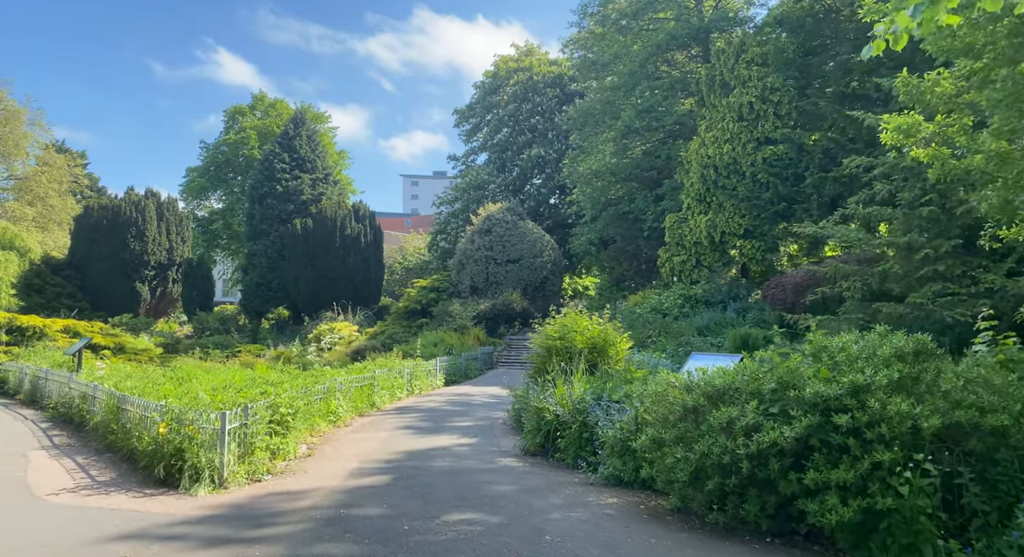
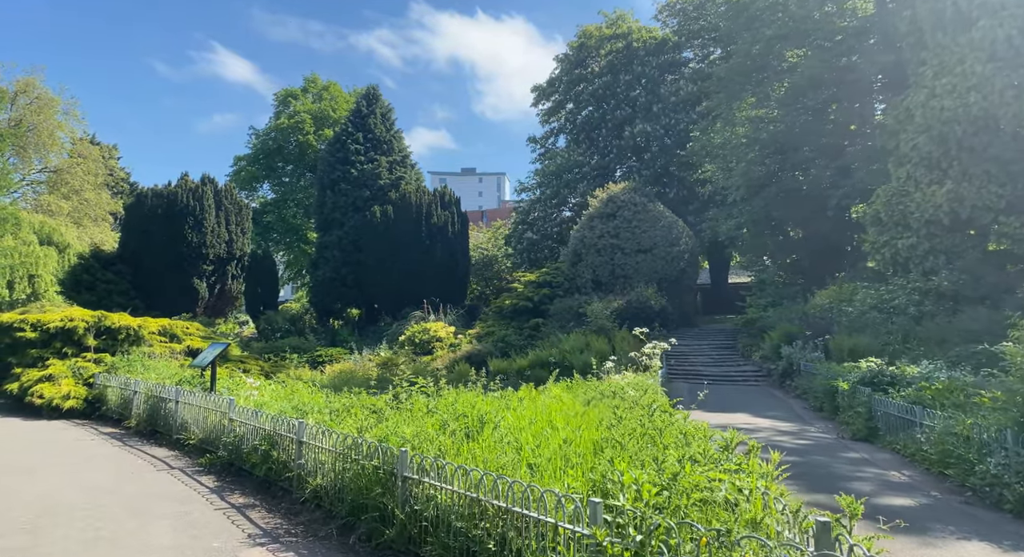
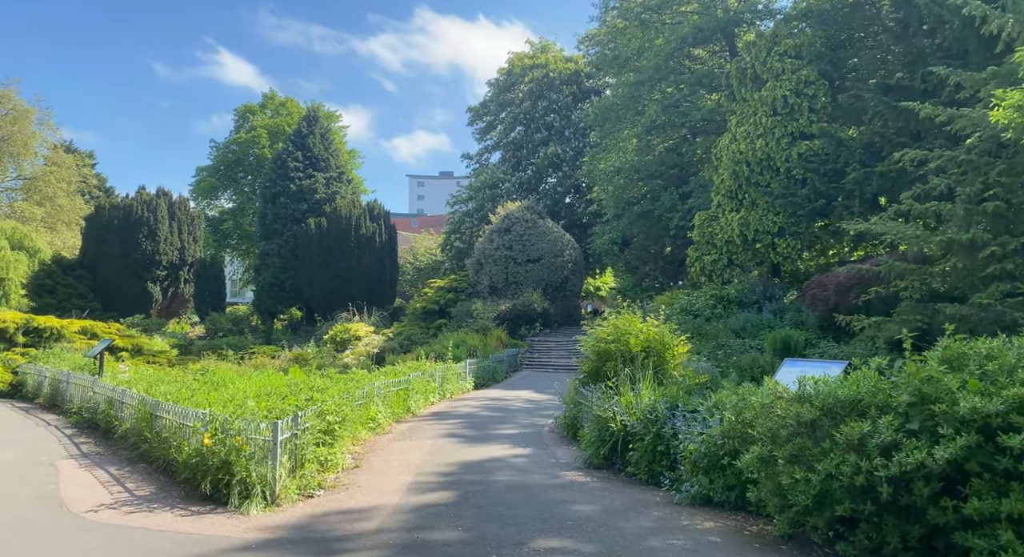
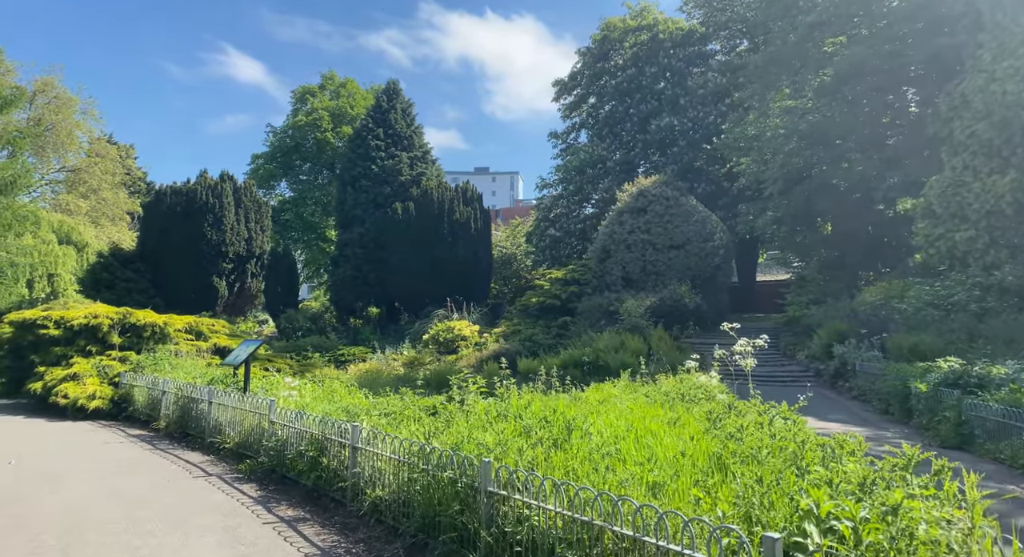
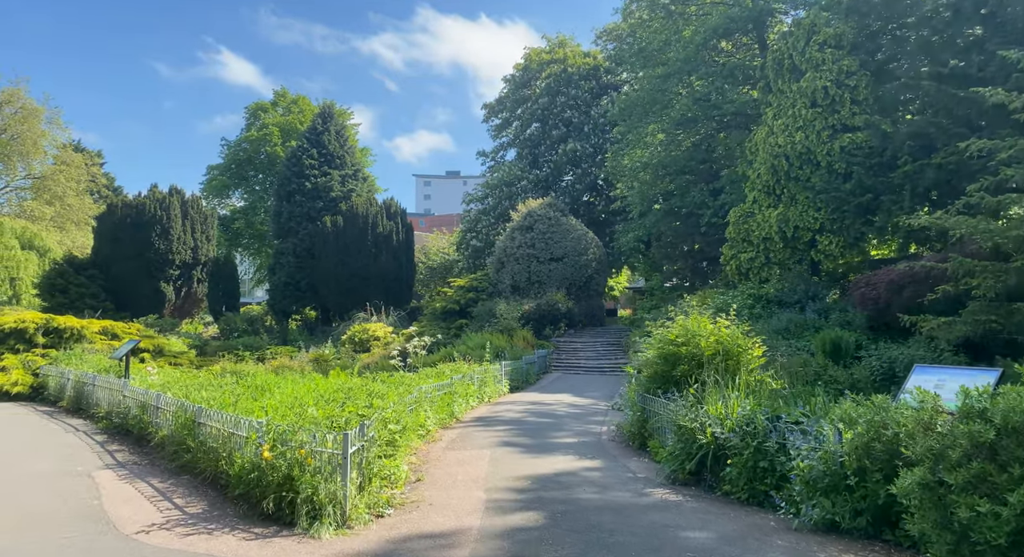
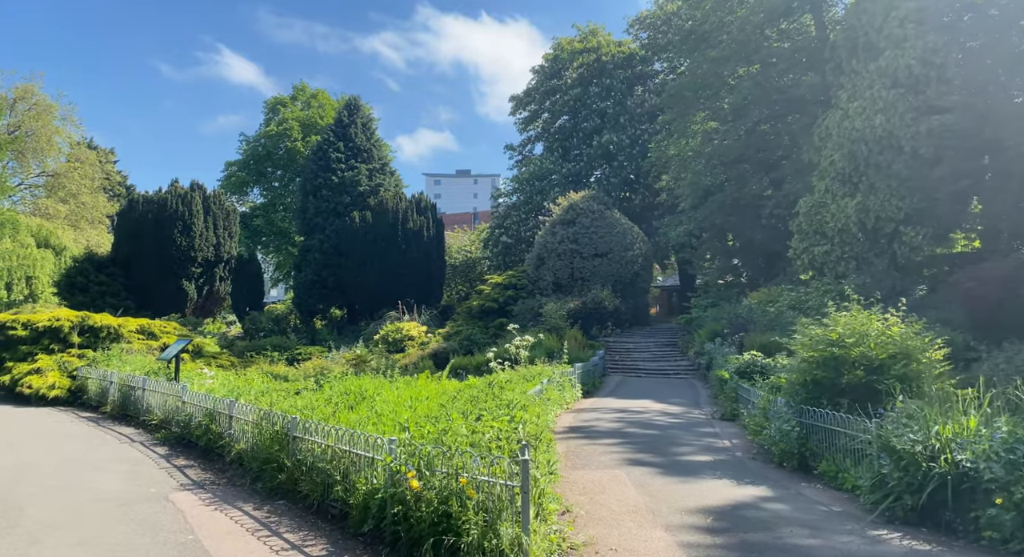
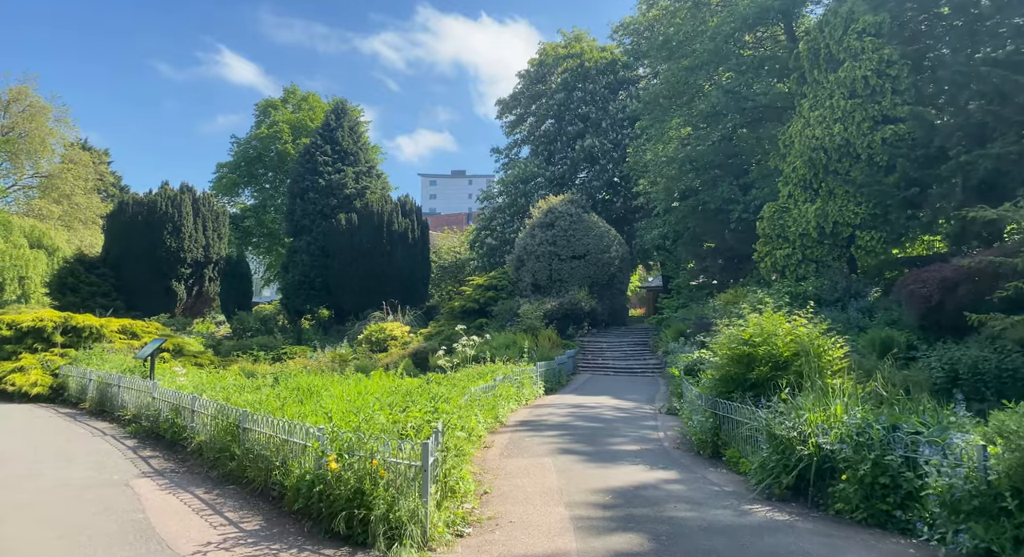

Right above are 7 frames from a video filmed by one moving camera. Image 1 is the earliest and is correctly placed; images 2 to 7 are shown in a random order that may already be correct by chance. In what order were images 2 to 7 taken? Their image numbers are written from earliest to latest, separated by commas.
3, 5, 7, 6, 2, 4
